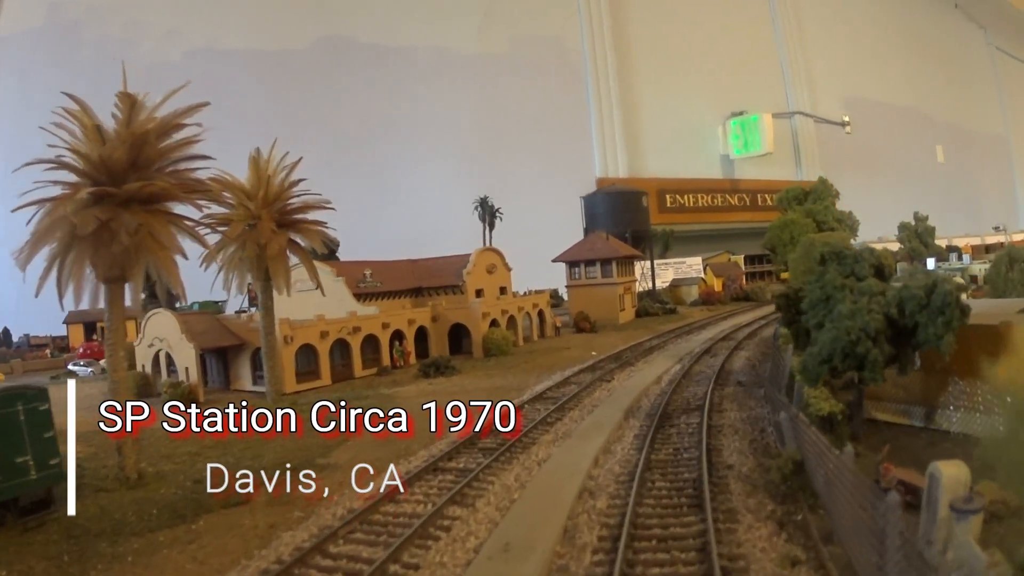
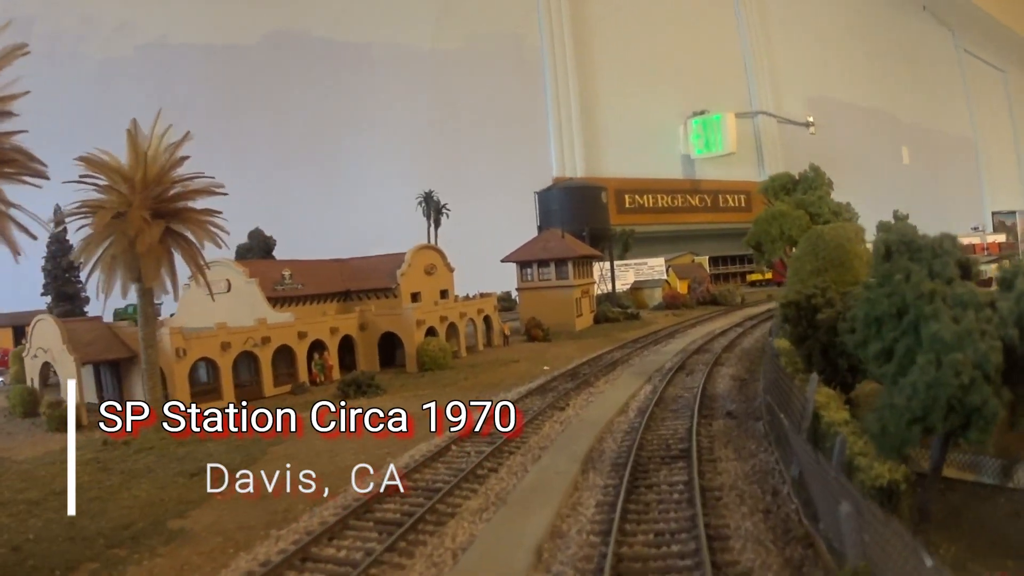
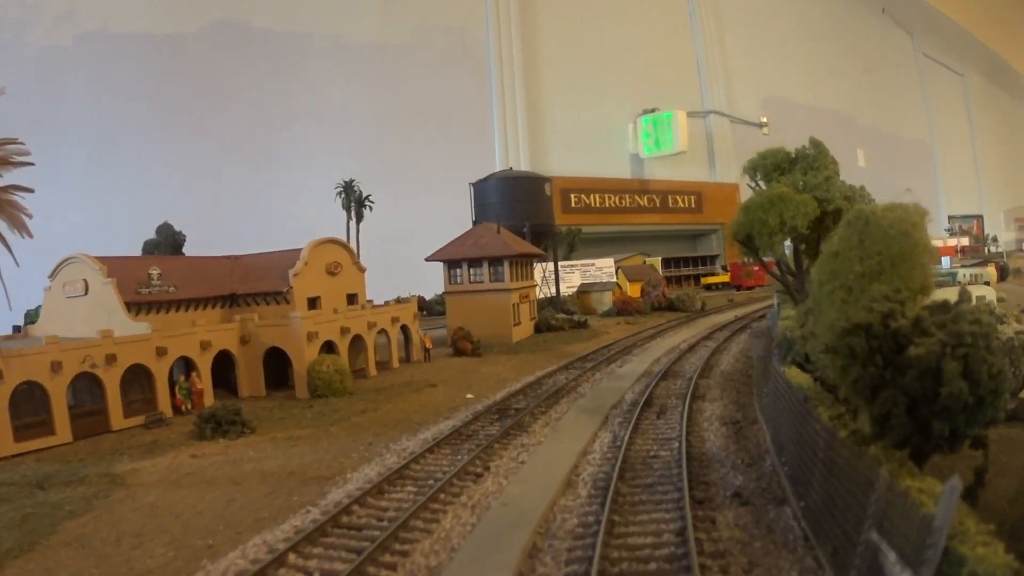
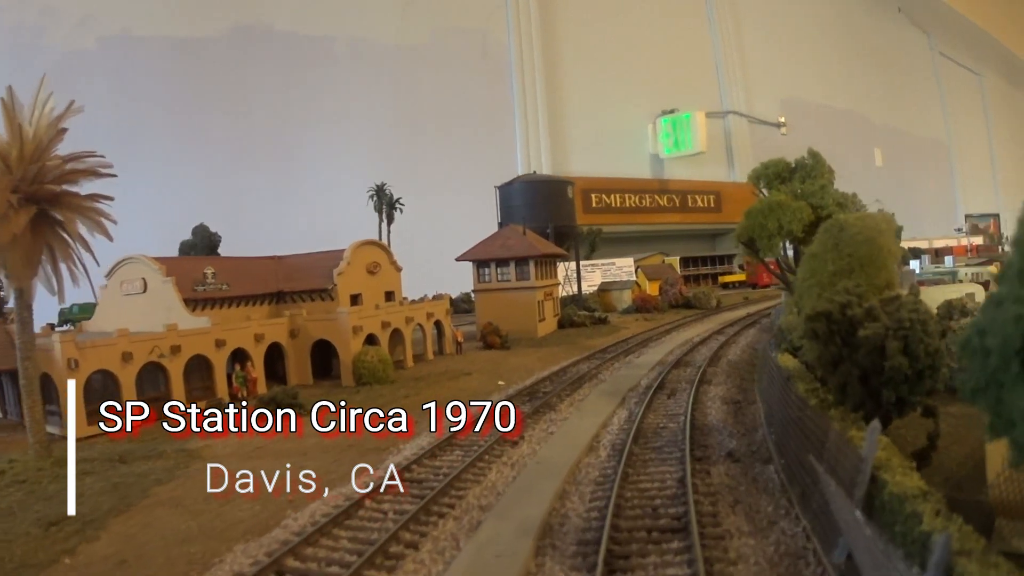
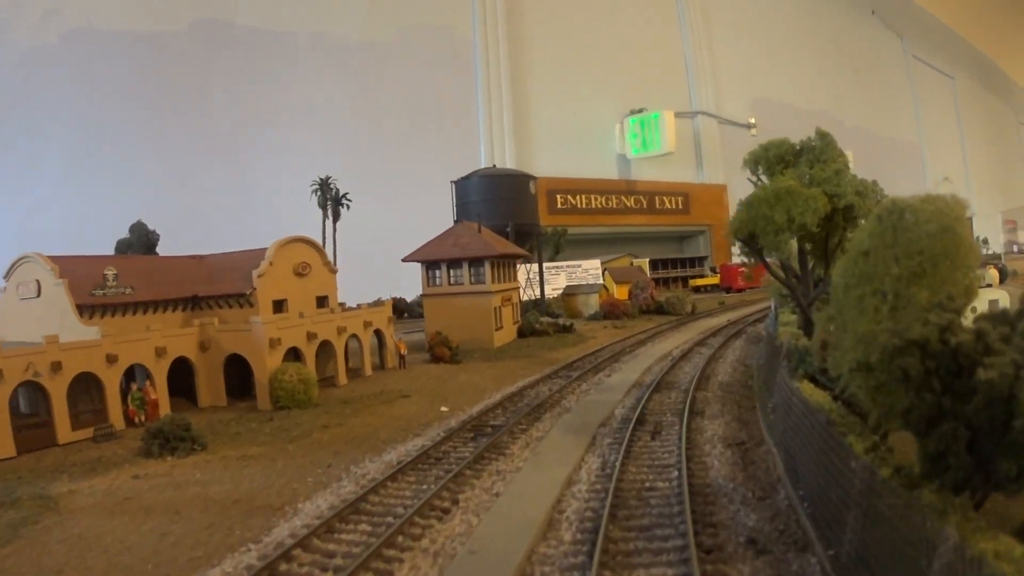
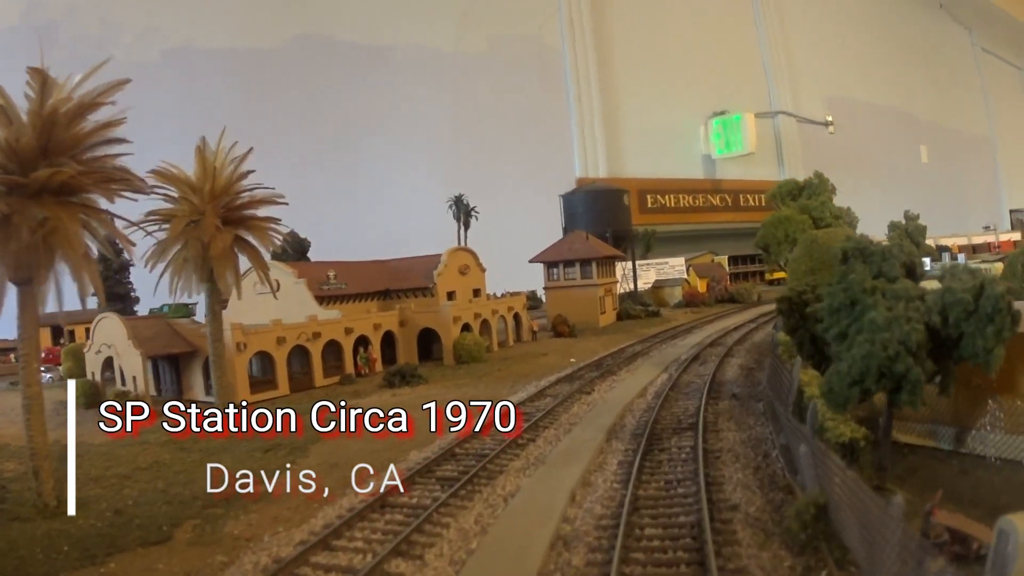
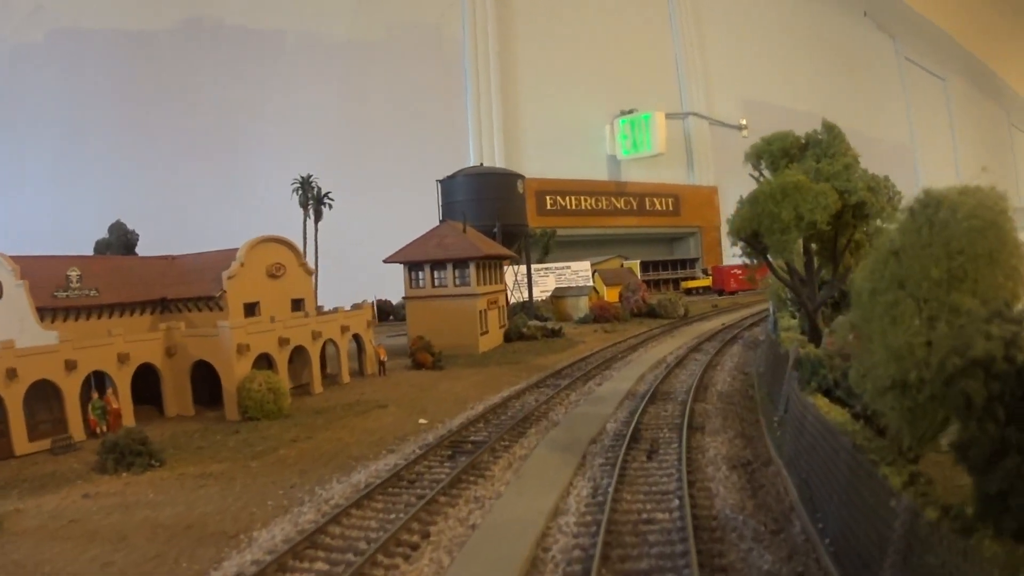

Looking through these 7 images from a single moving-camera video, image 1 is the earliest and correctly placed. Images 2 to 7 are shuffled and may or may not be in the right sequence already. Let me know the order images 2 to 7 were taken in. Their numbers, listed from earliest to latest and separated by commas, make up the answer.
6, 2, 4, 3, 5, 7
